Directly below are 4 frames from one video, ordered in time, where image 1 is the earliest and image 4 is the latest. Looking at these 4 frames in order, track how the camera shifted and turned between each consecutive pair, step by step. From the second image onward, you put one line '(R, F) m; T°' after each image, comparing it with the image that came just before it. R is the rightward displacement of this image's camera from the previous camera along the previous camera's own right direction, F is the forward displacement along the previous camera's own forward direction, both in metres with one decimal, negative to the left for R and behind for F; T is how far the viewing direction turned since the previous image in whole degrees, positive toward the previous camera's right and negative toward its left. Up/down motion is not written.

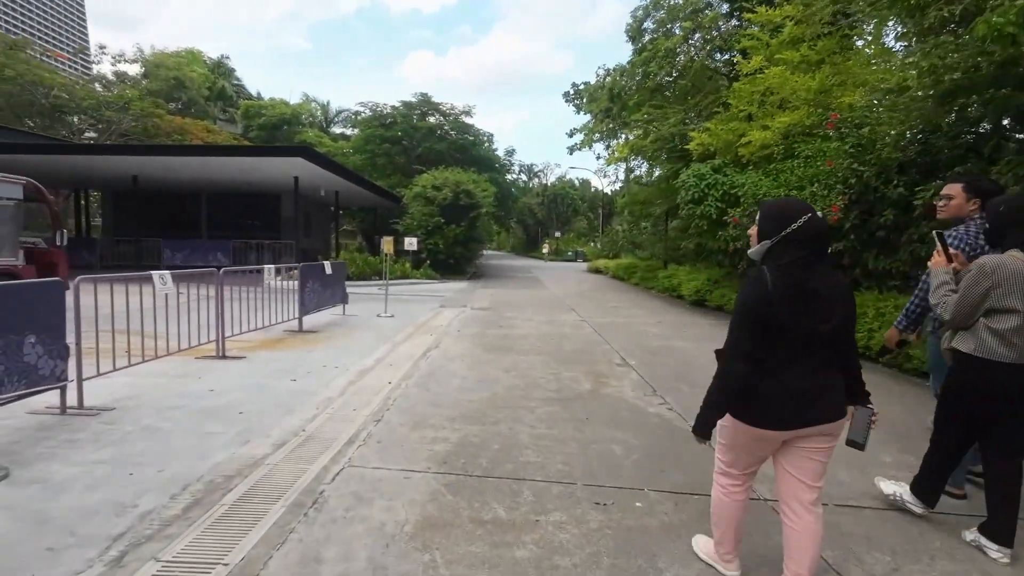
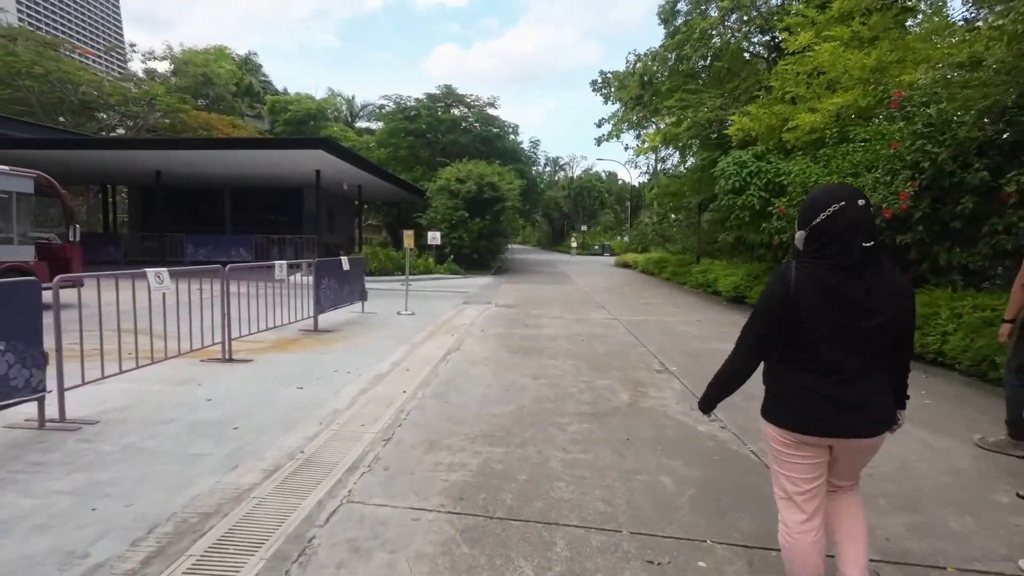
(0.0, +0.8) m; -3°
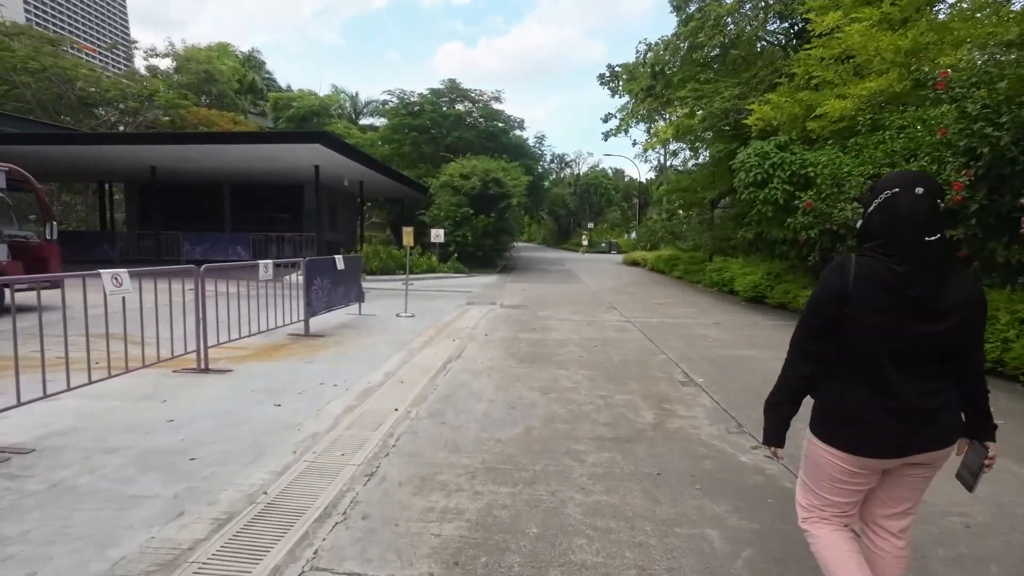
(0.0, +0.9) m; -1°
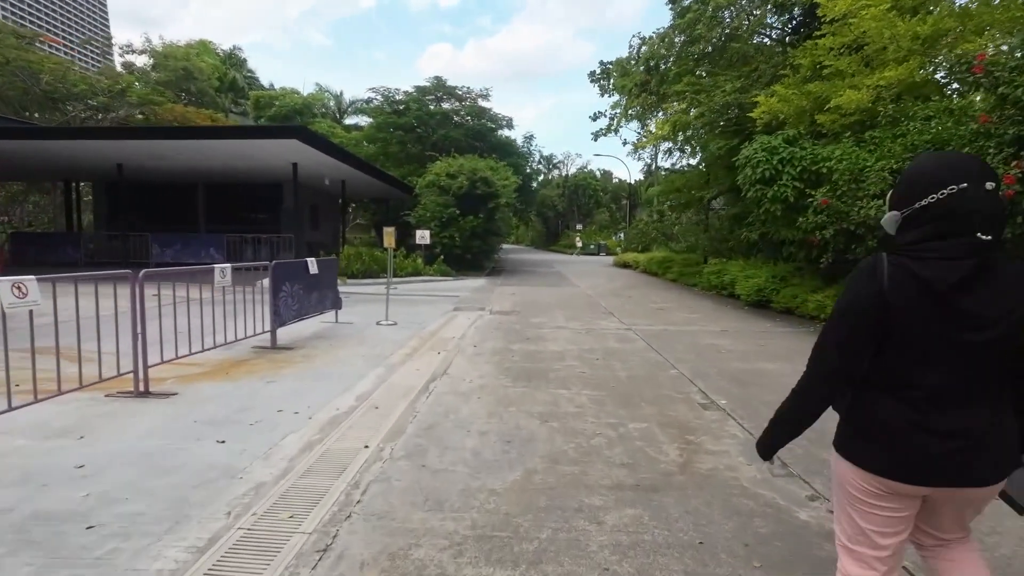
(-0.1, +1.1) m; +1°
